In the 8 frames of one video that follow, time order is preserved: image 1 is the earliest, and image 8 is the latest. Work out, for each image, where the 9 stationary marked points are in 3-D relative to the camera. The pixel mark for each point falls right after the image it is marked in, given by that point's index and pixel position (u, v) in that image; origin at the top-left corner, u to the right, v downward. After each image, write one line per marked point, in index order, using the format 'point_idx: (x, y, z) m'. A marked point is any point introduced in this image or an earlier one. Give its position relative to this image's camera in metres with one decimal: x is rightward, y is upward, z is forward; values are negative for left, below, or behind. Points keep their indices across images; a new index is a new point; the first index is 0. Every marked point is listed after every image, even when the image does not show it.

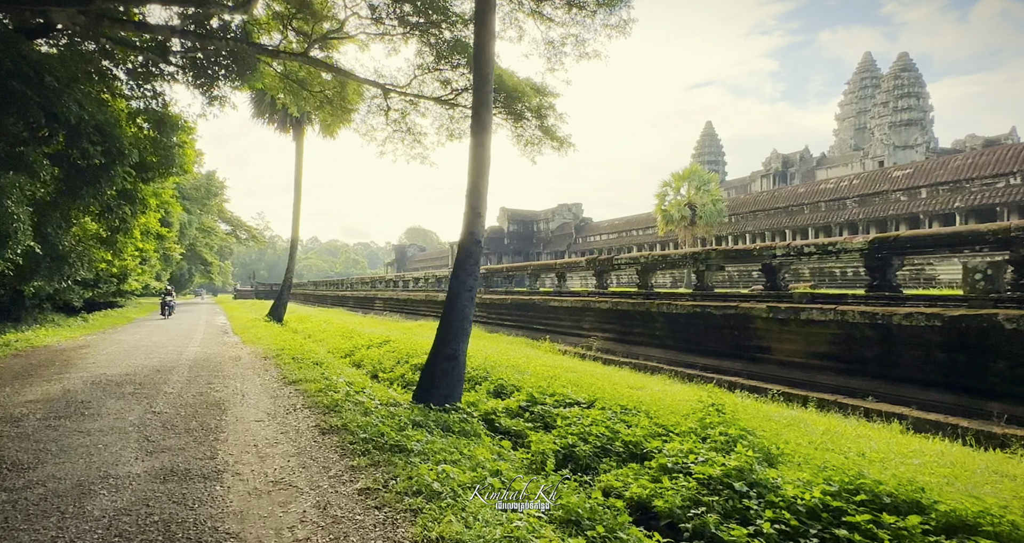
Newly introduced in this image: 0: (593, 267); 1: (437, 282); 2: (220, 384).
0: (+1.5, +0.1, +10.1) m
1: (-2.6, -0.4, +19.4) m
2: (-2.9, -1.1, +5.4) m
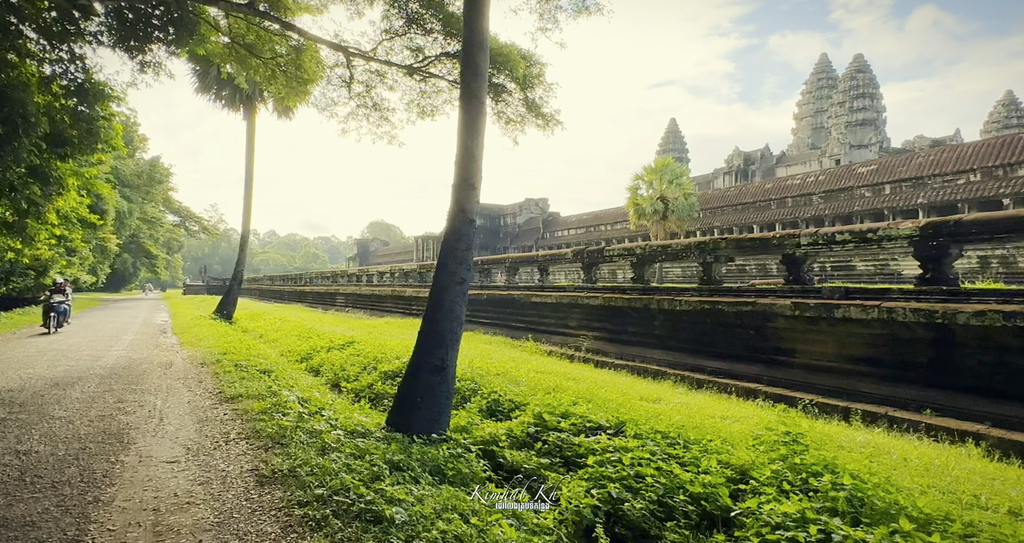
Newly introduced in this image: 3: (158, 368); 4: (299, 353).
0: (+1.1, +0.2, +9.2) m
1: (-3.6, -0.2, +18.2) m
2: (-2.9, -1.0, +4.3) m
3: (-4.2, -1.2, +6.5) m
4: (-3.1, -1.2, +8.2) m
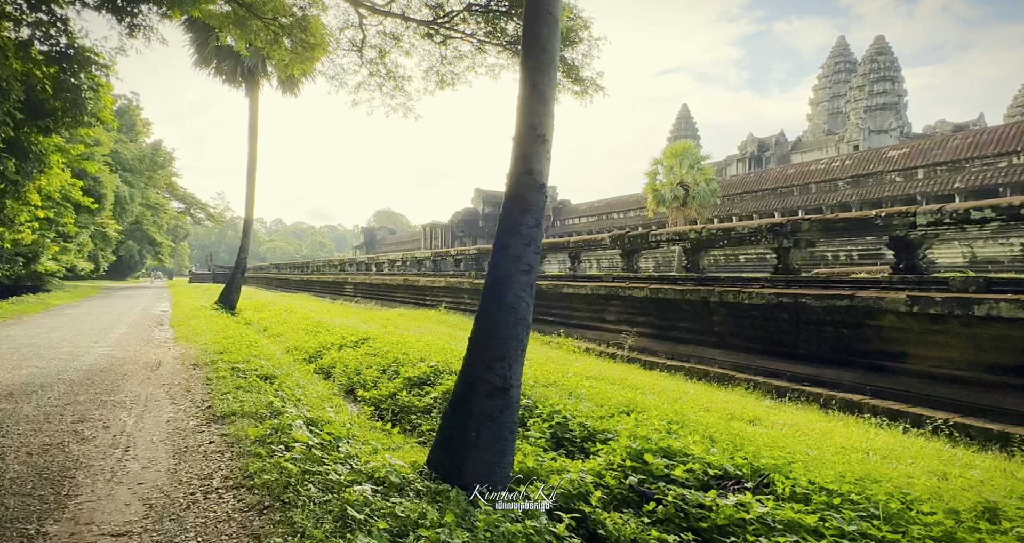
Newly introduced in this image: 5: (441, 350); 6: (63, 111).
0: (+1.6, +0.4, +8.2) m
1: (-3.1, +0.2, +17.3) m
2: (-2.5, -1.0, +3.3) m
3: (-3.7, -1.0, +5.6) m
4: (-2.7, -1.1, +7.3) m
5: (-0.8, -0.9, +6.3) m
6: (-7.0, +2.5, +8.7) m
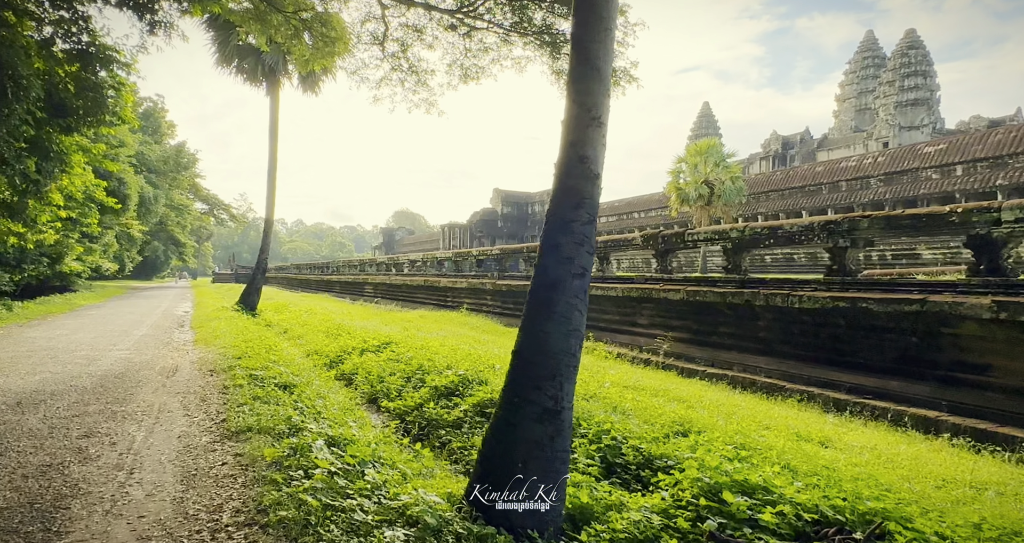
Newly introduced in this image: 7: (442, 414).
0: (+2.0, +0.3, +7.8) m
1: (-2.4, +0.2, +17.0) m
2: (-2.3, -1.0, +3.1) m
3: (-3.4, -1.0, +5.4) m
4: (-2.3, -1.1, +7.0) m
5: (-0.5, -0.9, +6.0) m
6: (-6.6, +2.5, +8.6) m
7: (-0.5, -1.0, +4.0) m
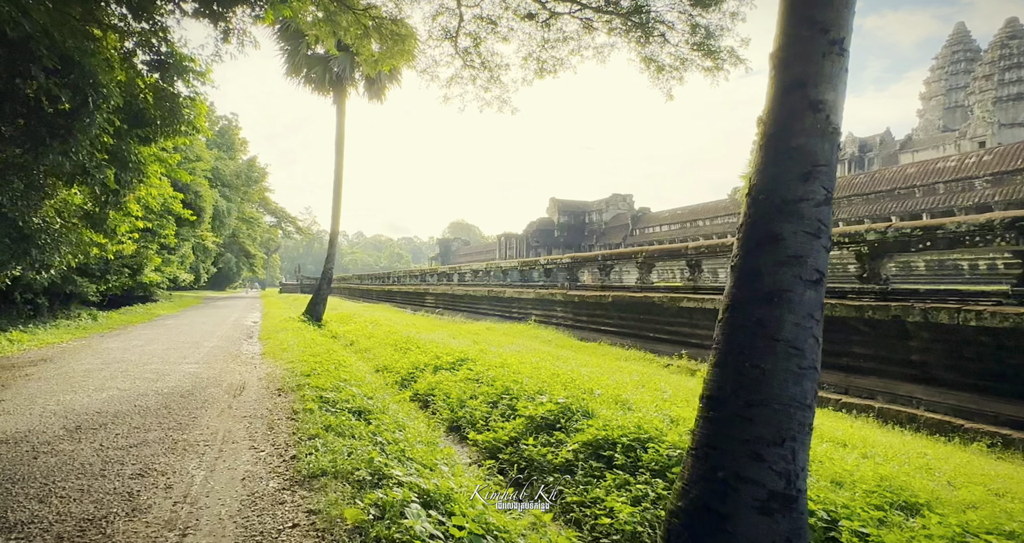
0: (+3.0, +0.2, +6.9) m
1: (-0.4, -0.1, +16.4) m
2: (-1.7, -1.0, +2.6) m
3: (-2.6, -1.1, +5.0) m
4: (-1.3, -1.2, +6.5) m
5: (+0.4, -1.0, +5.3) m
6: (-5.4, +2.3, +8.5) m
7: (+0.2, -1.1, +3.3) m
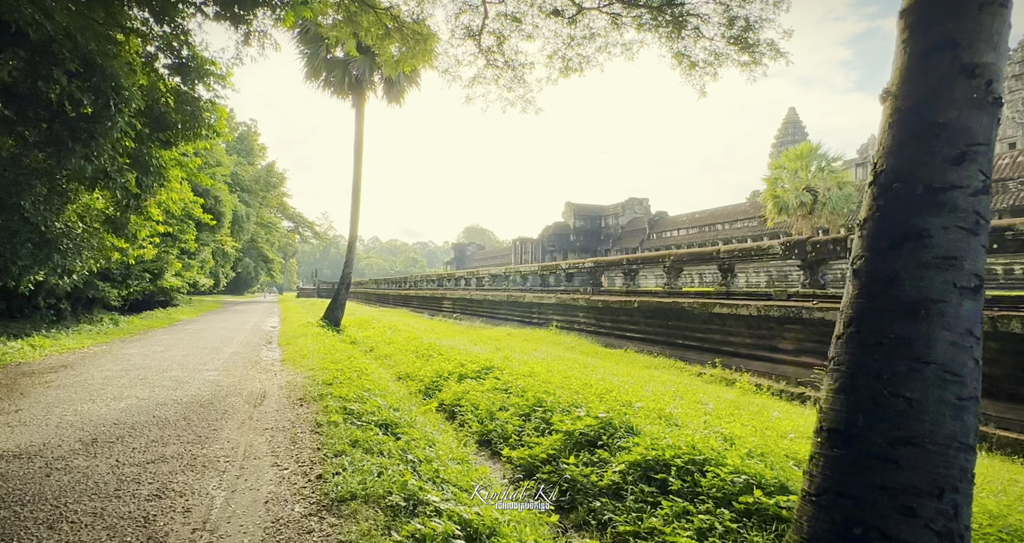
0: (+3.4, +0.2, +6.6) m
1: (+0.2, -0.3, +16.2) m
2: (-1.5, -1.0, +2.3) m
3: (-2.3, -1.2, +4.8) m
4: (-1.0, -1.2, +6.2) m
5: (+0.7, -1.1, +5.0) m
6: (-5.0, +2.3, +8.5) m
7: (+0.4, -1.1, +3.1) m
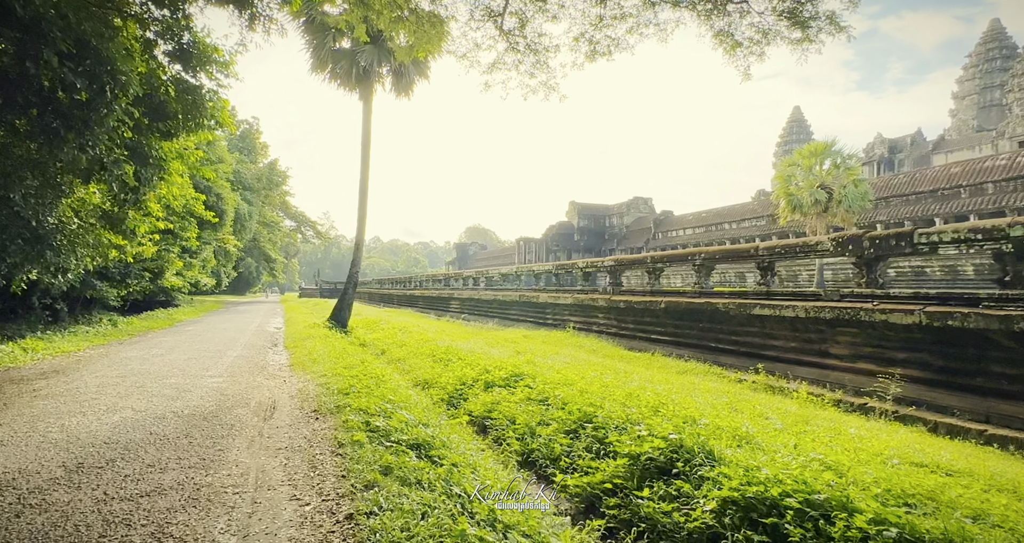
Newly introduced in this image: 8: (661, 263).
0: (+3.7, +0.2, +6.0) m
1: (+0.6, -0.2, +15.7) m
2: (-1.1, -1.0, +1.8) m
3: (-2.0, -1.1, +4.3) m
4: (-0.7, -1.2, +5.7) m
5: (+1.0, -1.0, +4.5) m
6: (-4.7, +2.3, +7.9) m
7: (+0.7, -1.1, +2.5) m
8: (+2.6, +0.1, +9.7) m
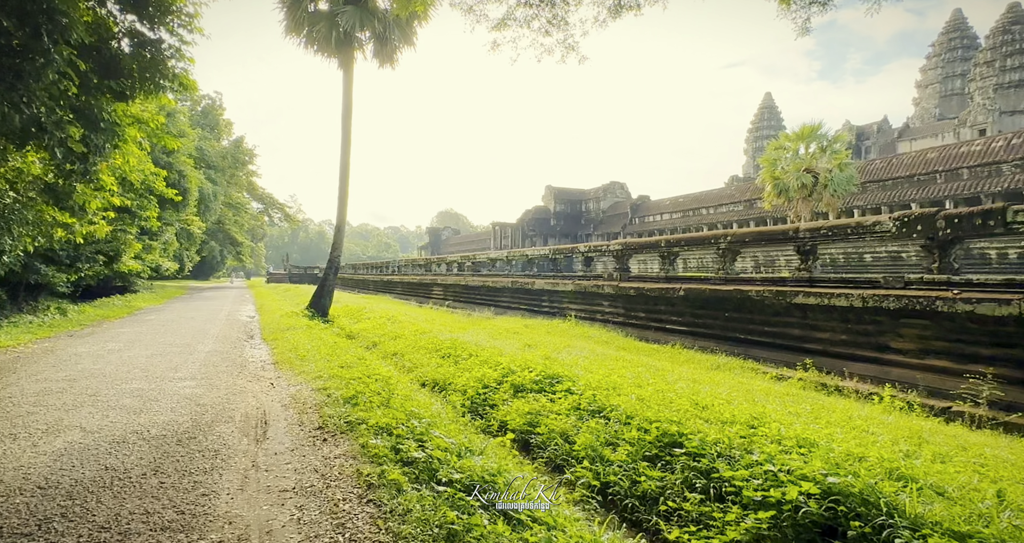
0: (+3.9, +0.3, +5.4) m
1: (+0.3, +0.2, +14.8) m
2: (-0.7, -1.0, +0.9) m
3: (-1.6, -1.0, +3.3) m
4: (-0.4, -1.1, +4.8) m
5: (+1.4, -0.9, +3.7) m
6: (-4.5, +2.5, +6.8) m
7: (+1.2, -1.0, +1.8) m
8: (+2.7, +0.4, +8.9) m
